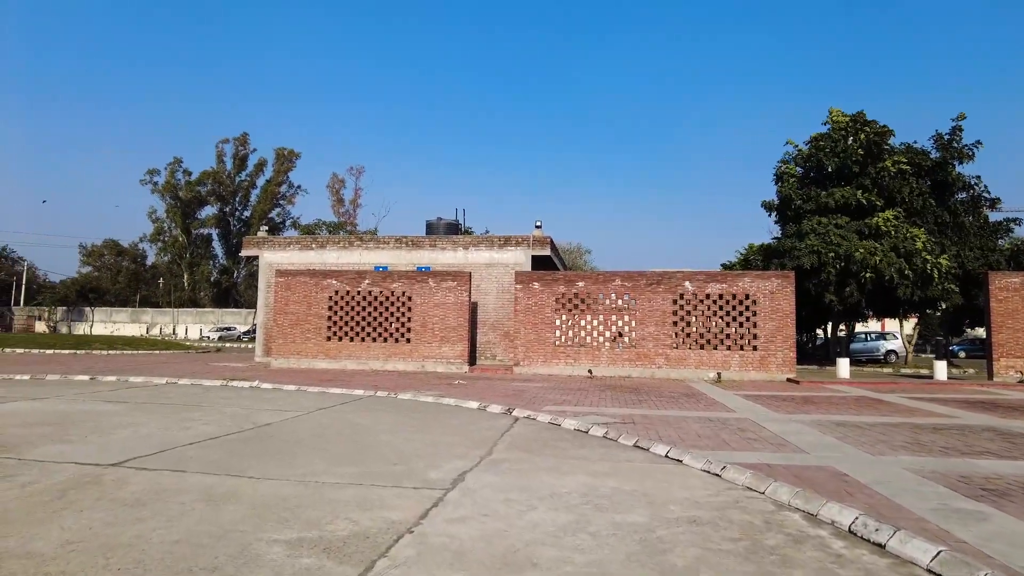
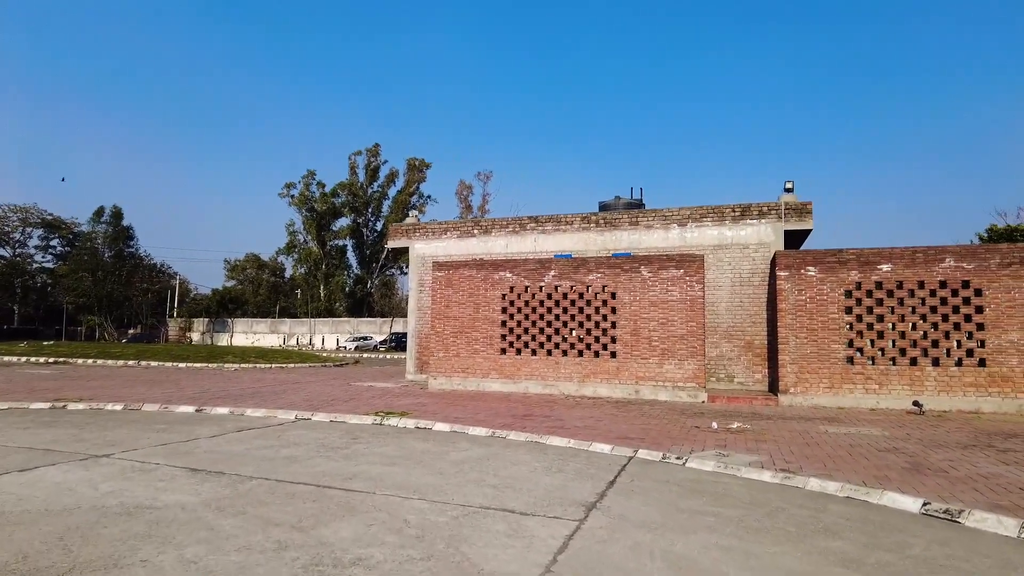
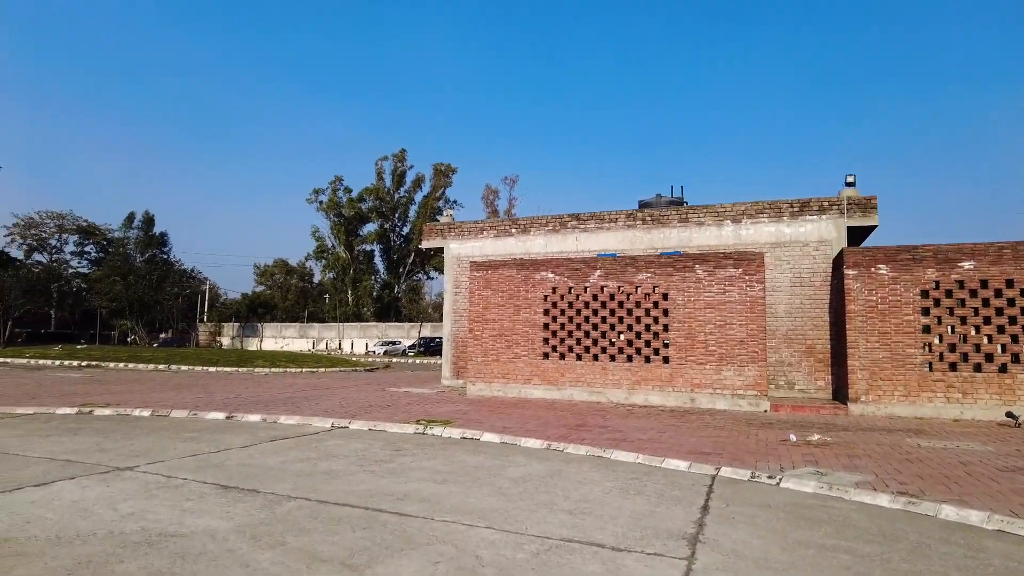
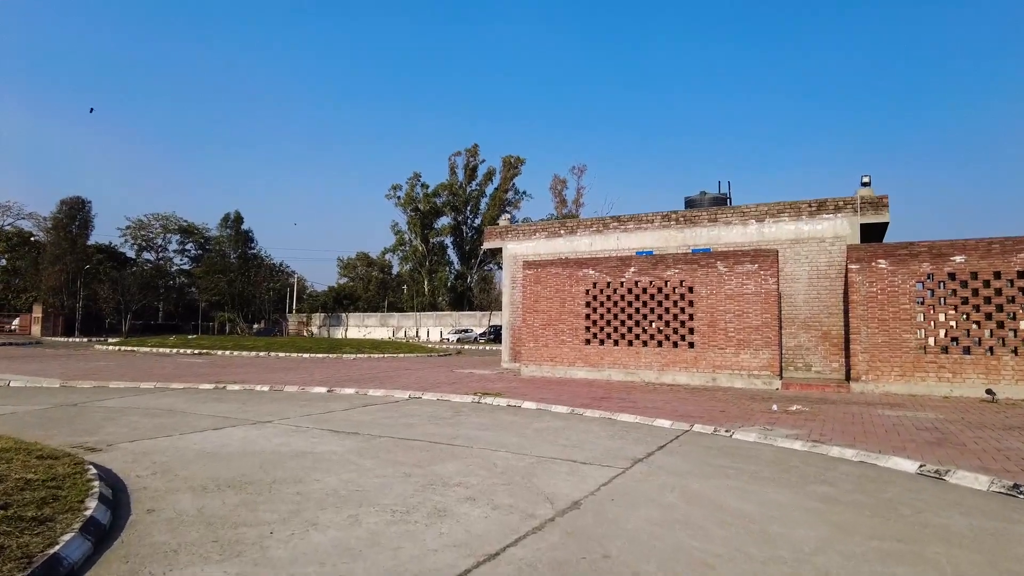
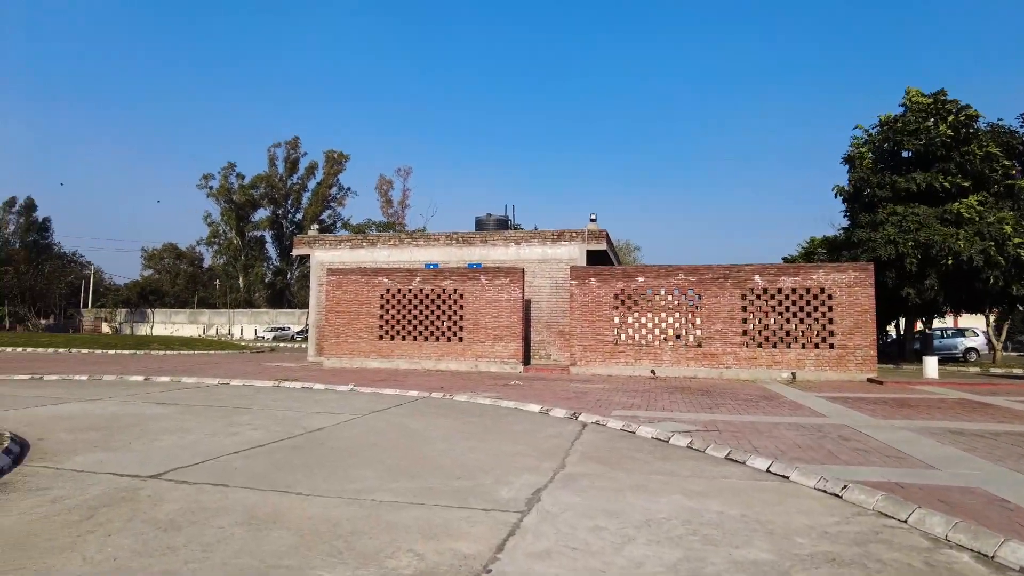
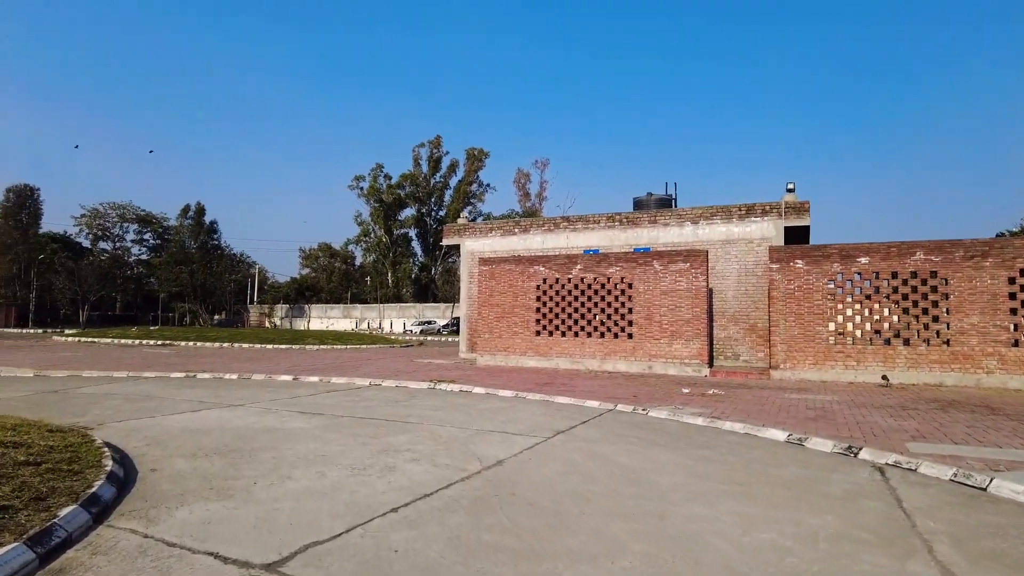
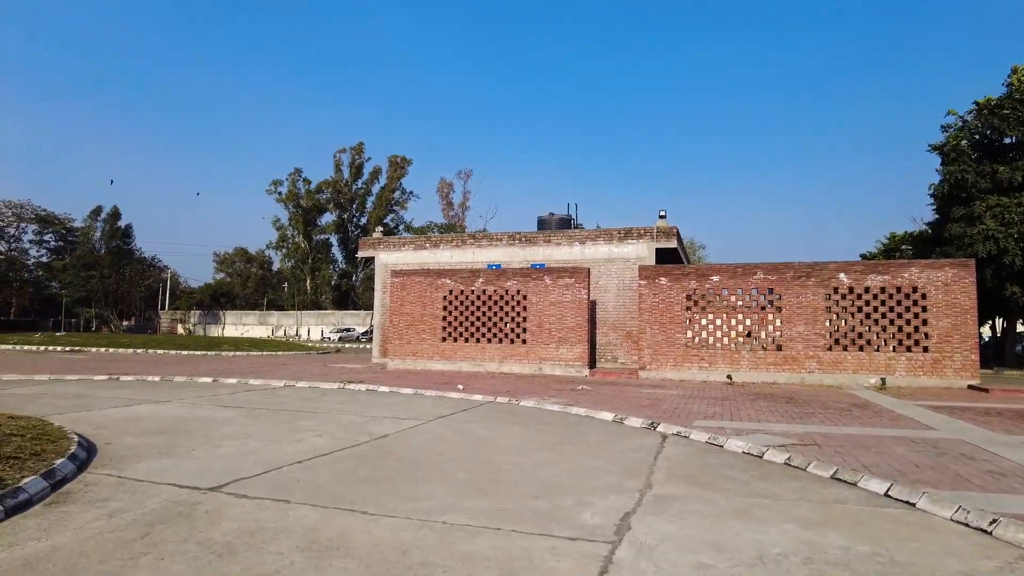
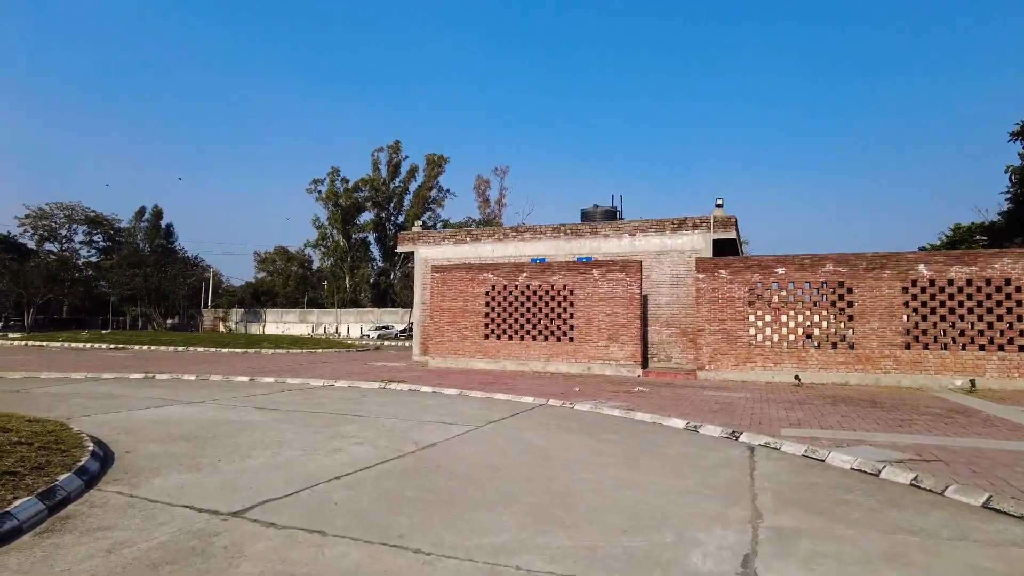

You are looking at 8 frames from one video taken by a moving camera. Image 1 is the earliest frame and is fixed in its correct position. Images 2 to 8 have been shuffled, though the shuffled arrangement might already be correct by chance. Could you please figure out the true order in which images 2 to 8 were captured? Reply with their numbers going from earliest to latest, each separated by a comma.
5, 7, 8, 6, 4, 2, 3
